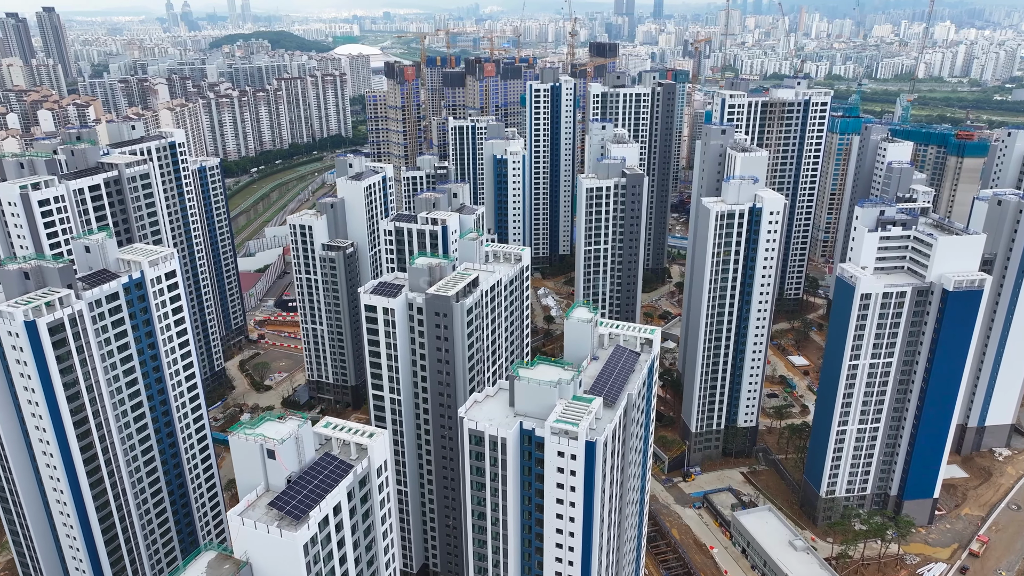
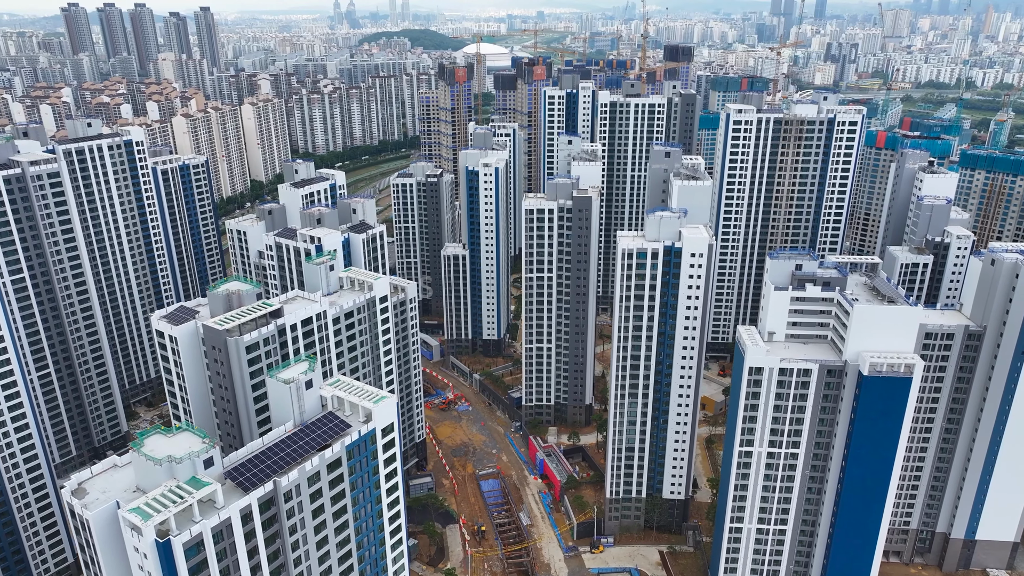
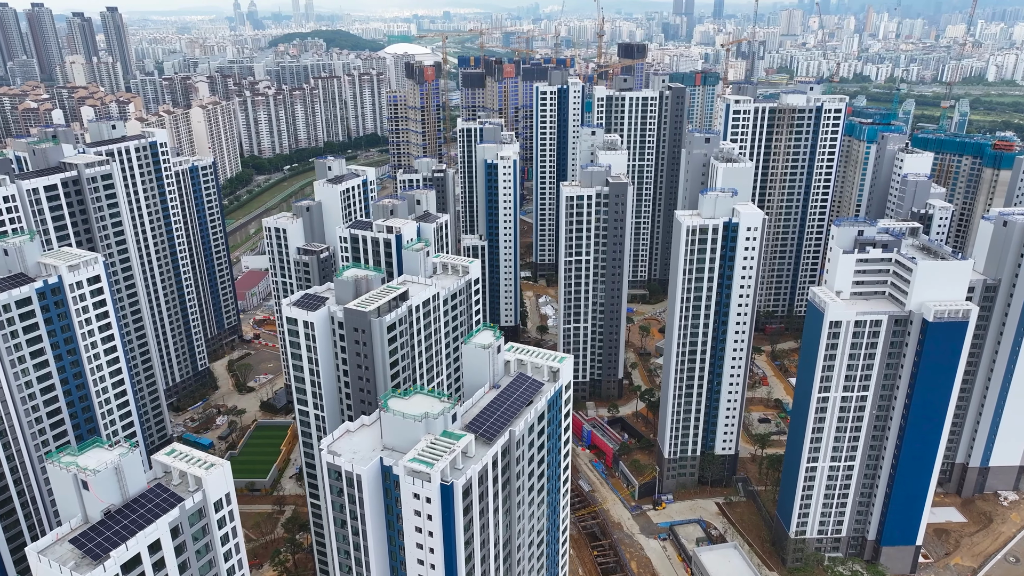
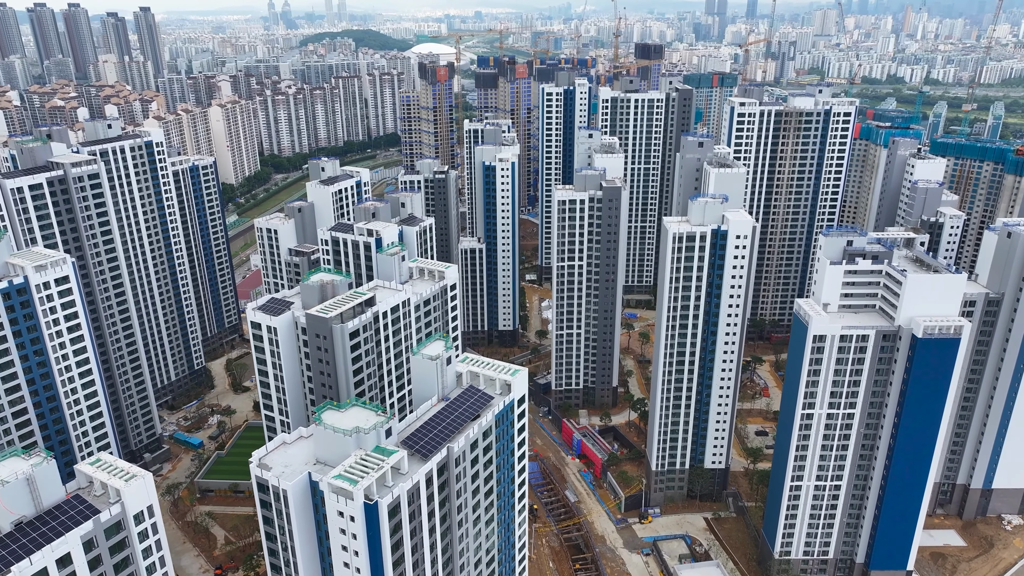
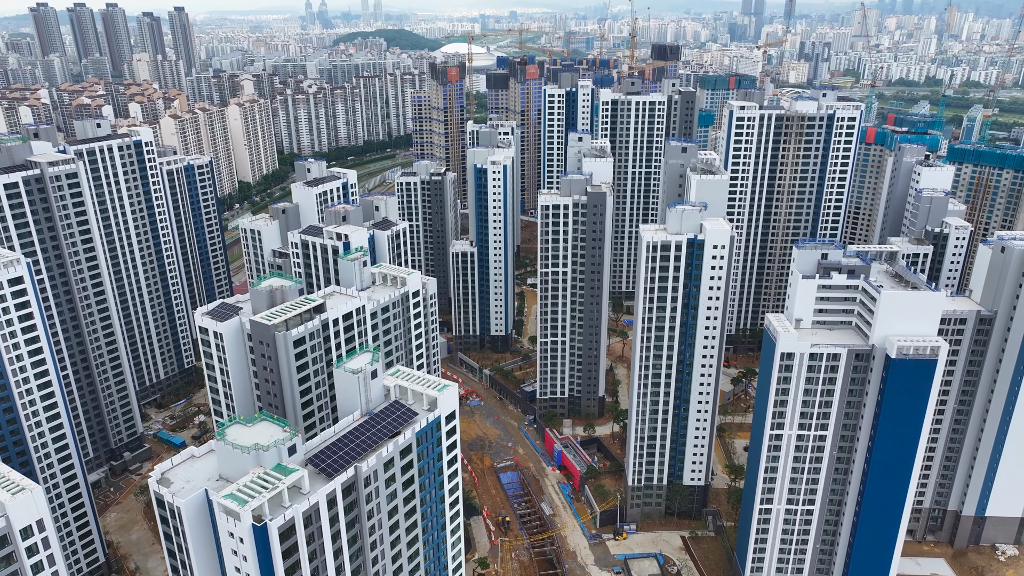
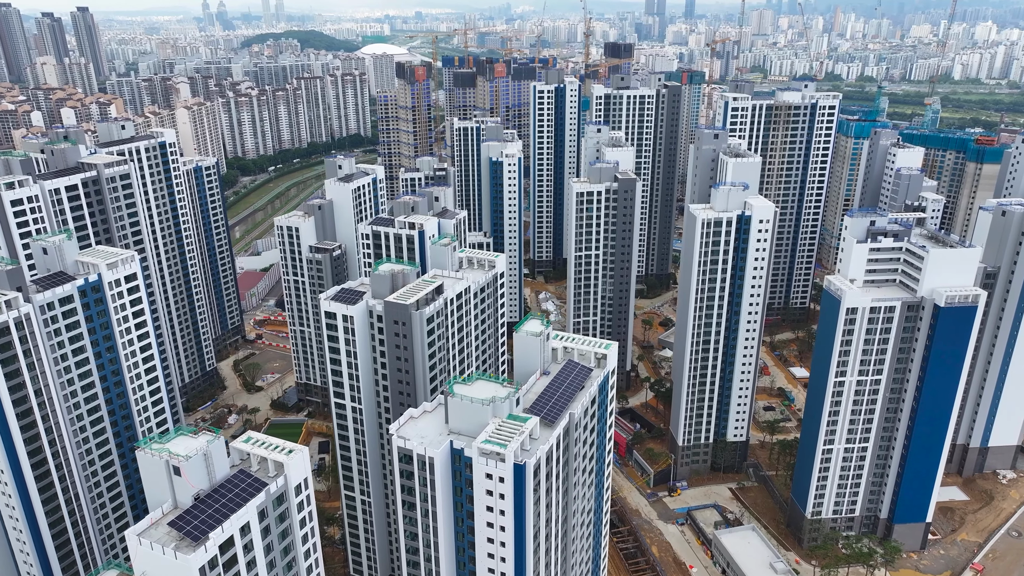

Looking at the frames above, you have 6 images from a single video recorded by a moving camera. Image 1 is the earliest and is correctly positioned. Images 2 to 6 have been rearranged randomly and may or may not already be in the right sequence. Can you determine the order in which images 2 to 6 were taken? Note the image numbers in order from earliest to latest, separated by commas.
6, 3, 4, 5, 2
